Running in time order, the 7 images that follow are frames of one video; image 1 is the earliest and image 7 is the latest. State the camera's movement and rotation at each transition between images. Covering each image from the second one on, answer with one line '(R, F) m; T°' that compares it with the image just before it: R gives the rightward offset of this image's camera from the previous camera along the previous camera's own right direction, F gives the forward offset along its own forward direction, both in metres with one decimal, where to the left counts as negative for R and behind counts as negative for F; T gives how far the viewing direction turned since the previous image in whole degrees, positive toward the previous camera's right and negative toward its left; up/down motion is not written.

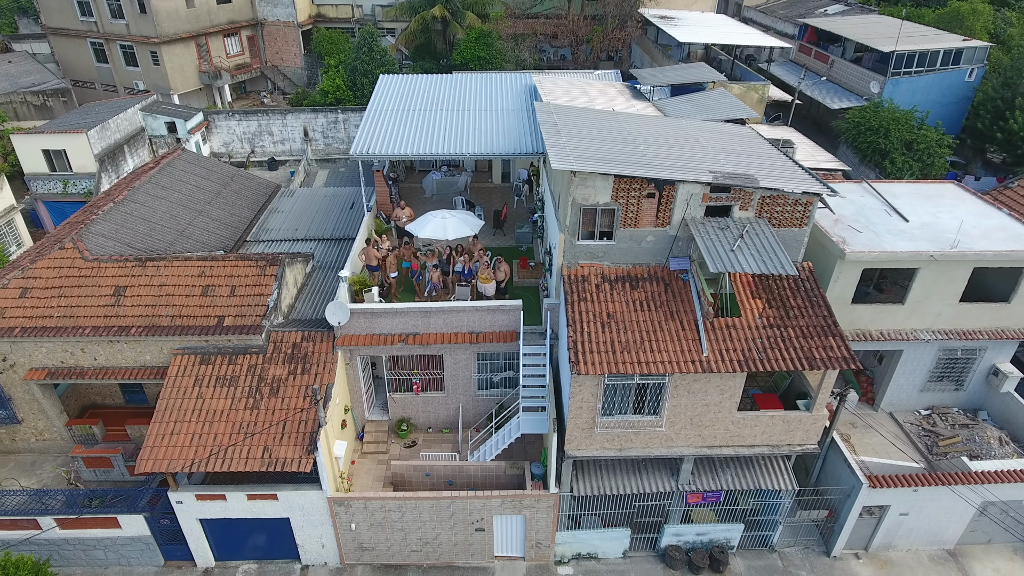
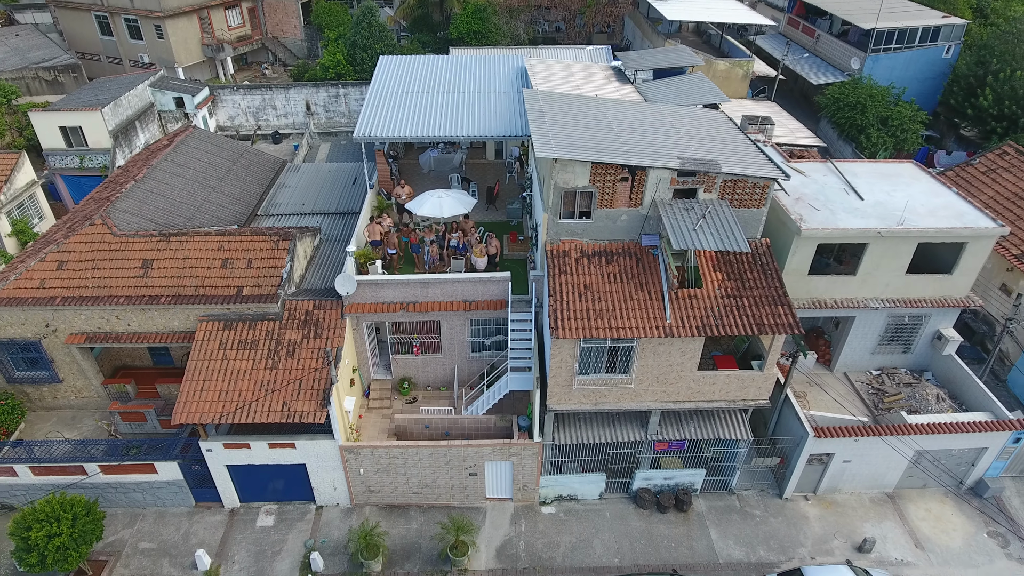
(+0.3, -1.7) m; 0°
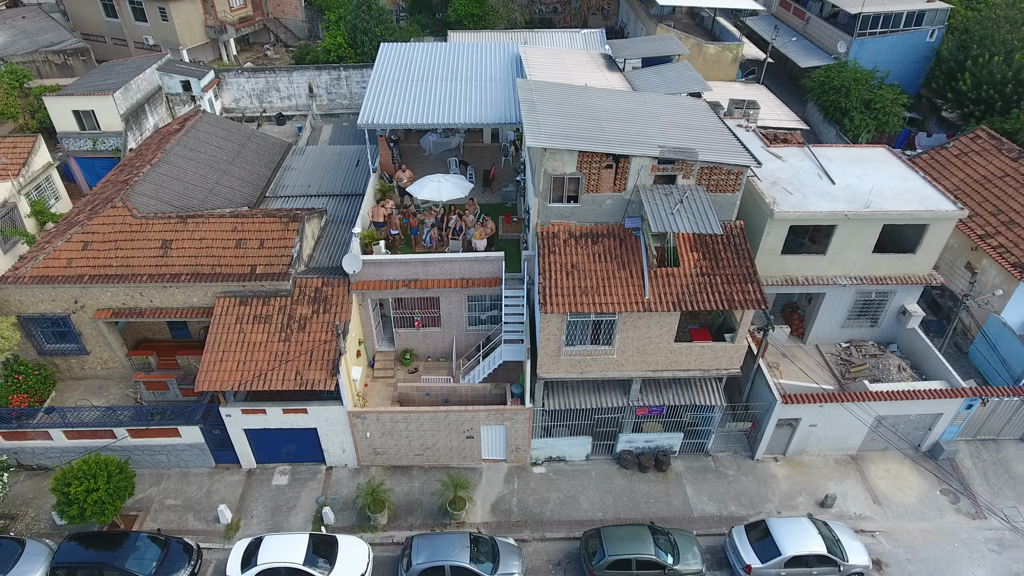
(+0.2, -1.4) m; 0°
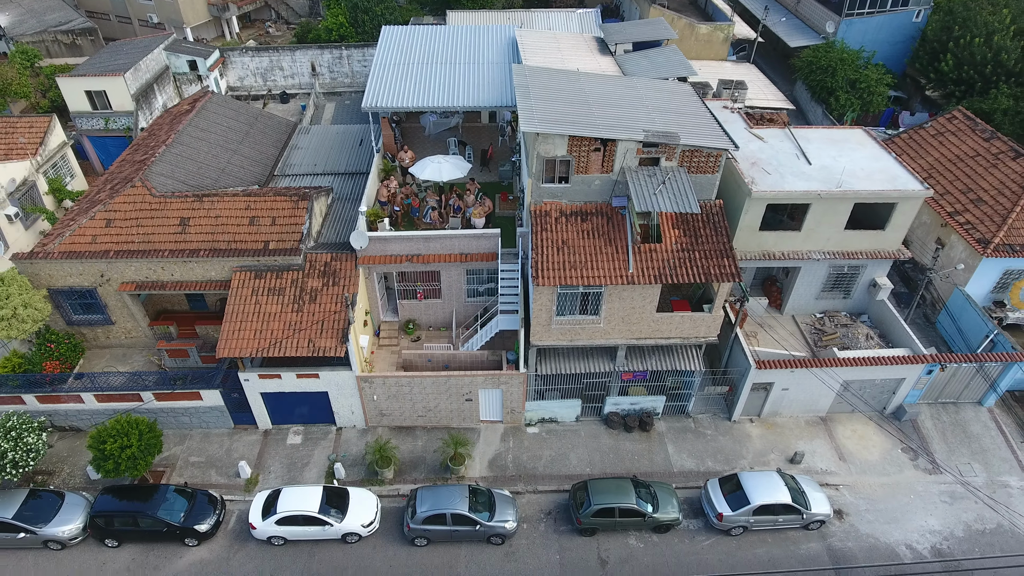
(+0.1, -1.4) m; 0°
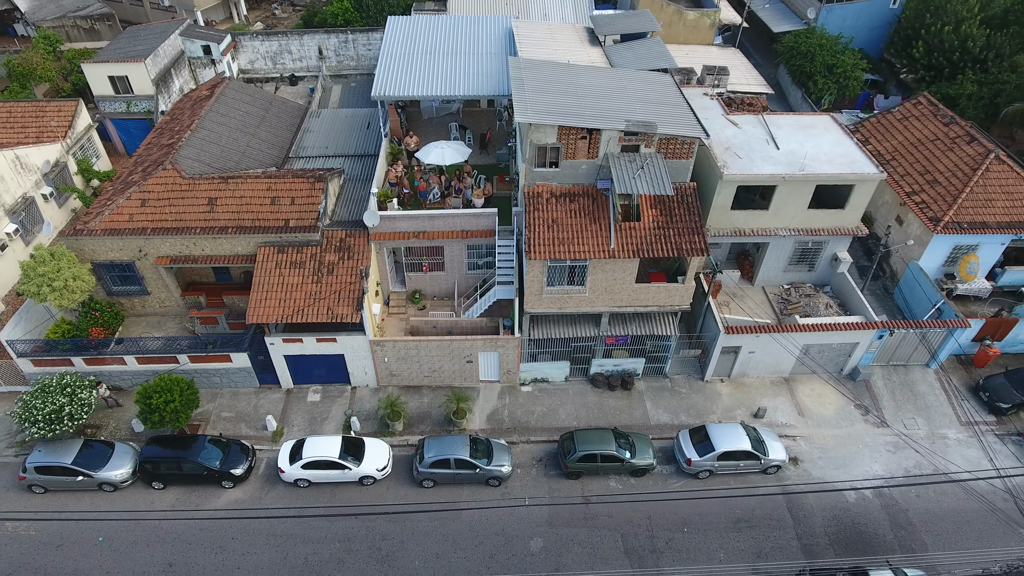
(+0.1, -2.3) m; 0°
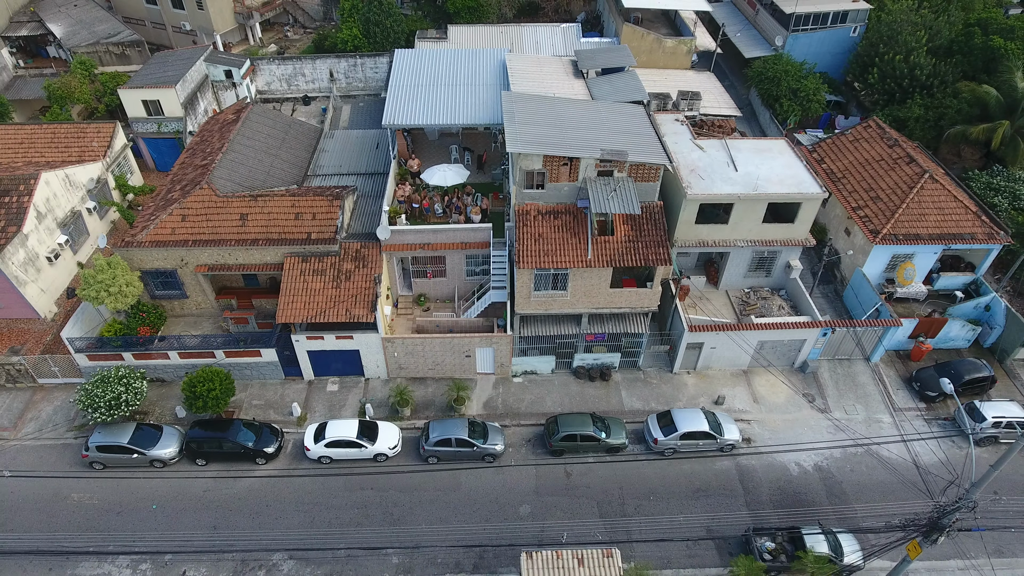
(+0.3, -3.4) m; 0°
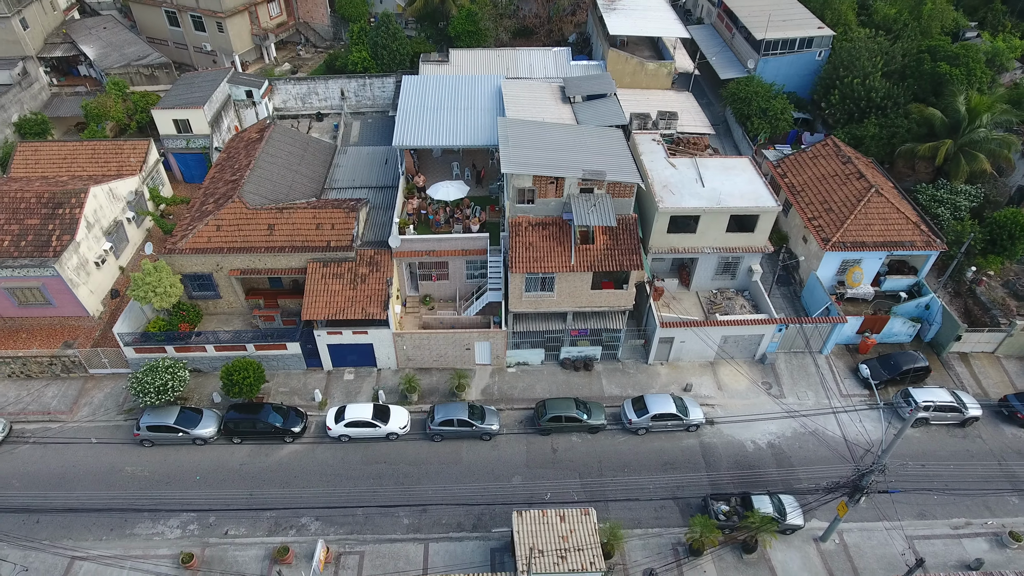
(+0.2, -3.7) m; 0°
